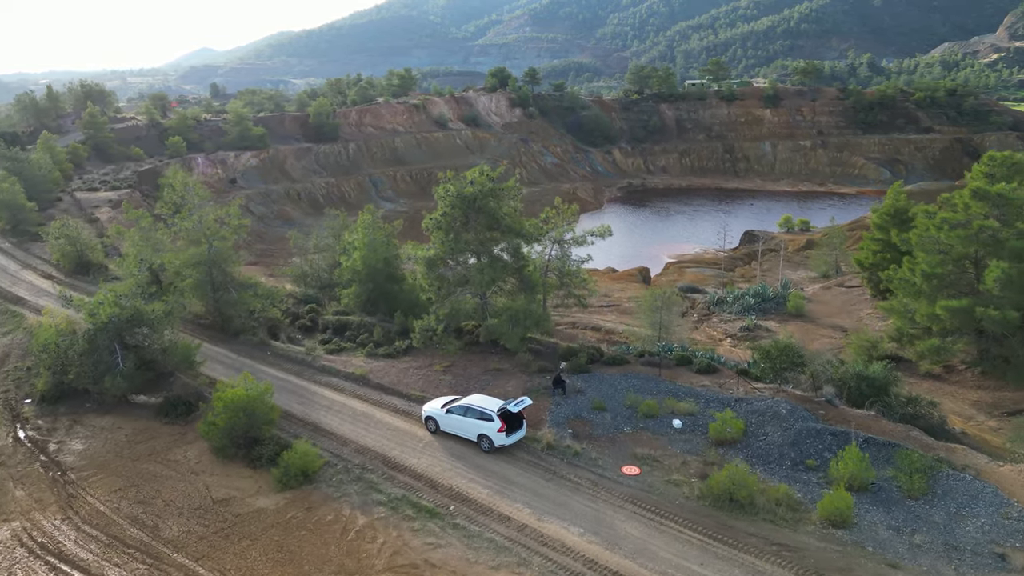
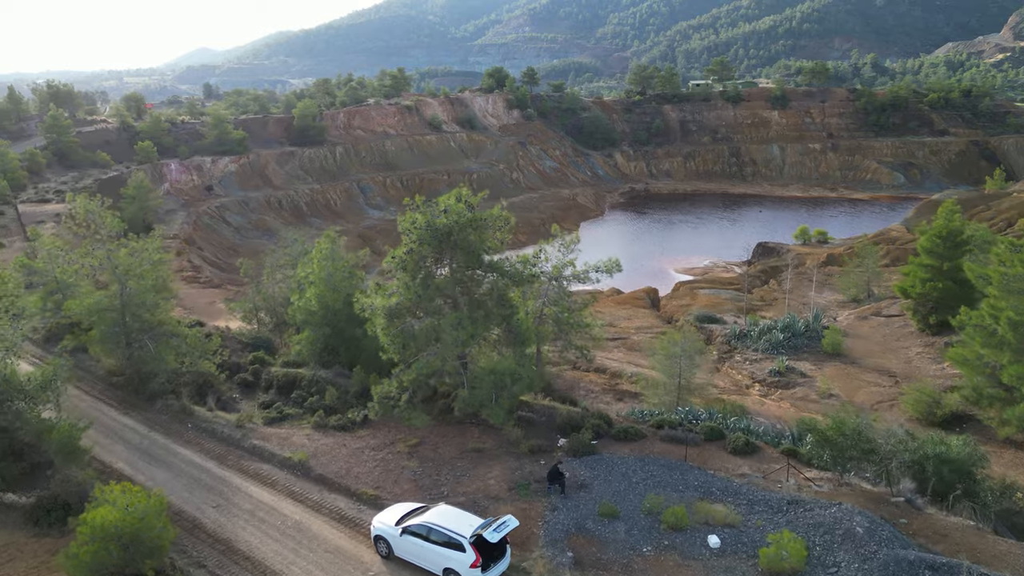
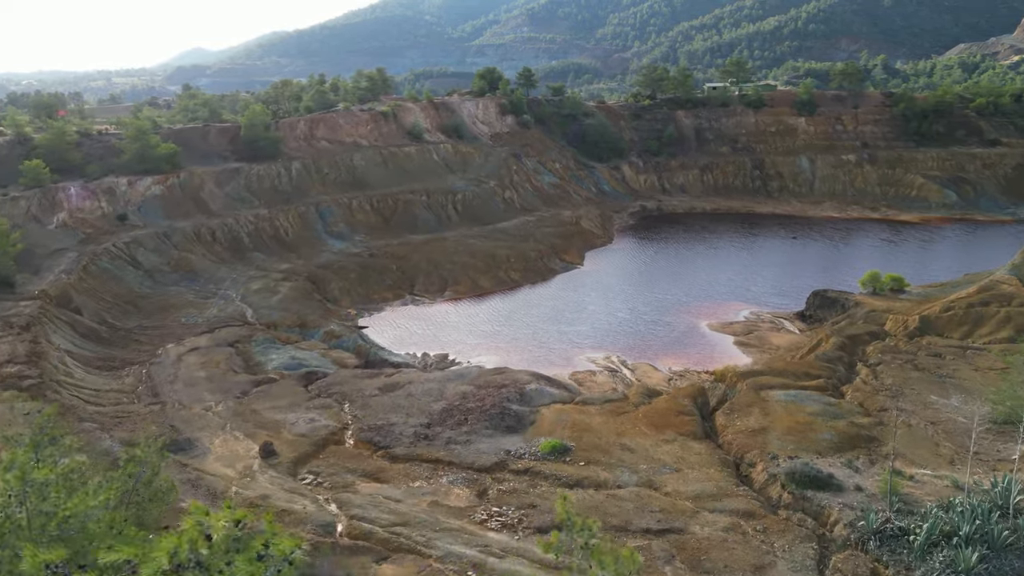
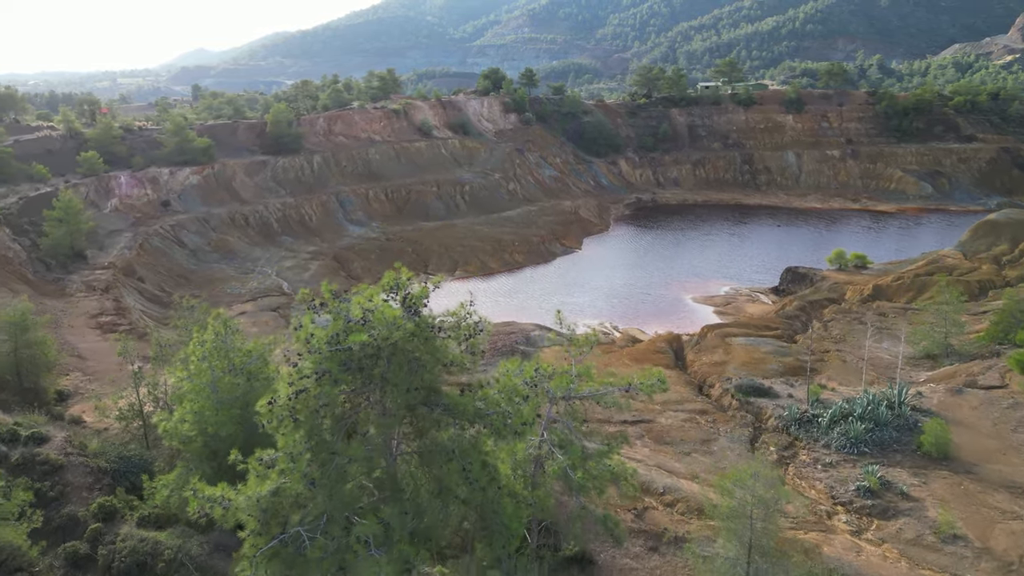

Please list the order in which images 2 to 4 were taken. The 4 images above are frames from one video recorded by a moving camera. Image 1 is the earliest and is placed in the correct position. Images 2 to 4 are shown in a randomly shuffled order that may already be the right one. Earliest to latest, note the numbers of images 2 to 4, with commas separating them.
2, 4, 3
